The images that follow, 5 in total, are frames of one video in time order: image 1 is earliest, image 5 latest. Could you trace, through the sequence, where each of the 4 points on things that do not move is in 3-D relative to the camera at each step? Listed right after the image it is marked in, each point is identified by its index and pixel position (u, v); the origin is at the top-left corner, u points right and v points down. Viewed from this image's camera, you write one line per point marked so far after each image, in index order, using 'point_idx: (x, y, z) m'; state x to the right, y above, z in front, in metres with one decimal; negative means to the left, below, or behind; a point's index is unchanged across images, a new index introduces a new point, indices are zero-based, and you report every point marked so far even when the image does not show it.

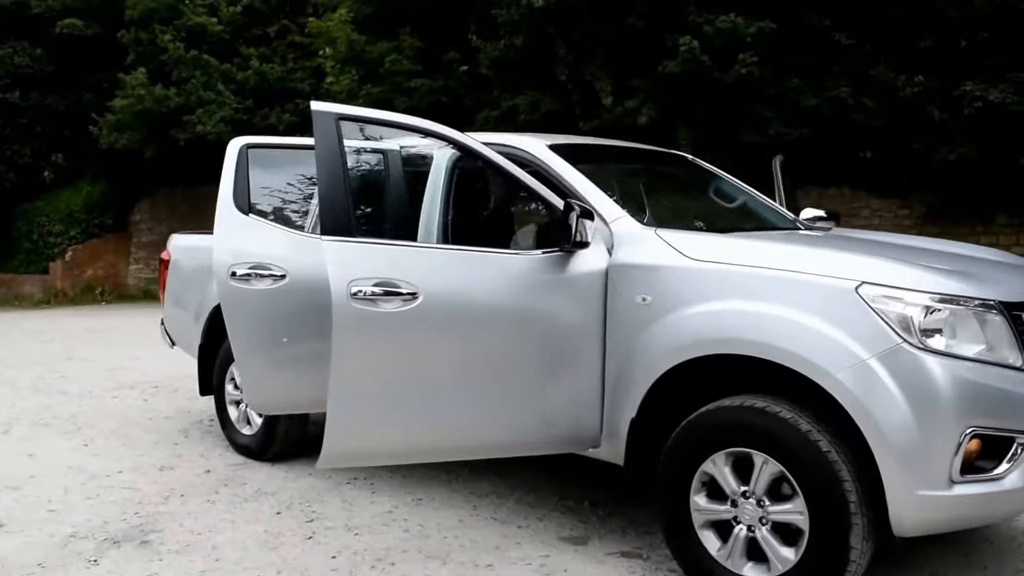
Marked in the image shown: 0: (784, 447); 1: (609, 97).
0: (+0.9, -0.5, +3.0) m
1: (+1.2, +2.4, +11.8) m
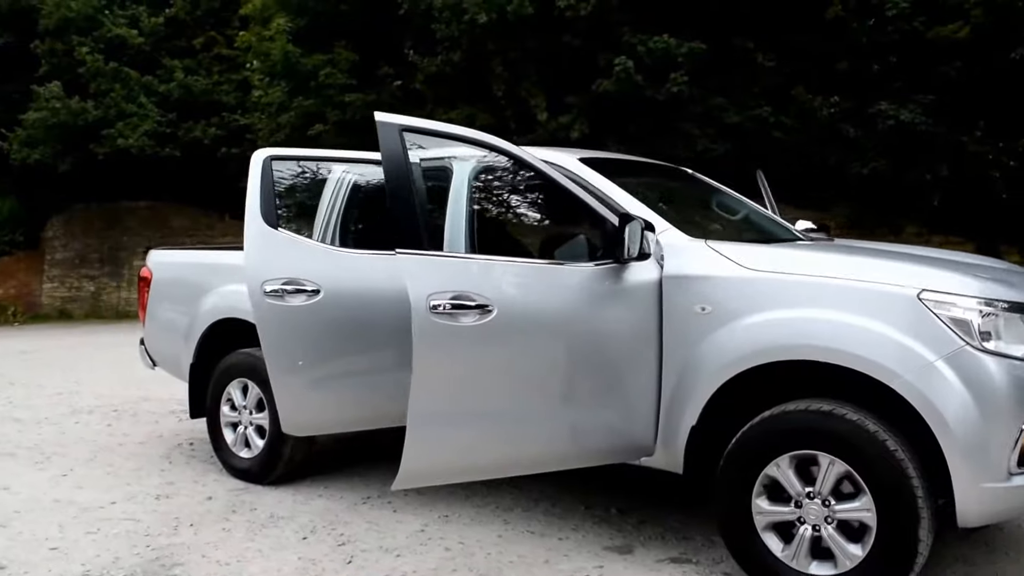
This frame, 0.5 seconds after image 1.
0: (+1.1, -0.5, +3.1) m
1: (+0.4, +2.2, +11.9) m
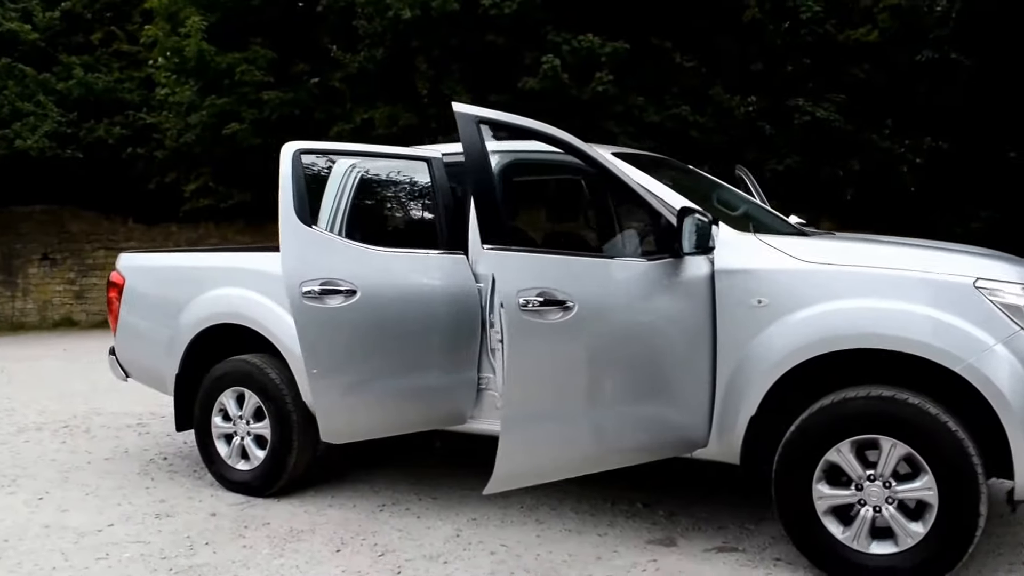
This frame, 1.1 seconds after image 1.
0: (+1.4, -0.5, +3.3) m
1: (-0.6, +2.2, +11.9) m
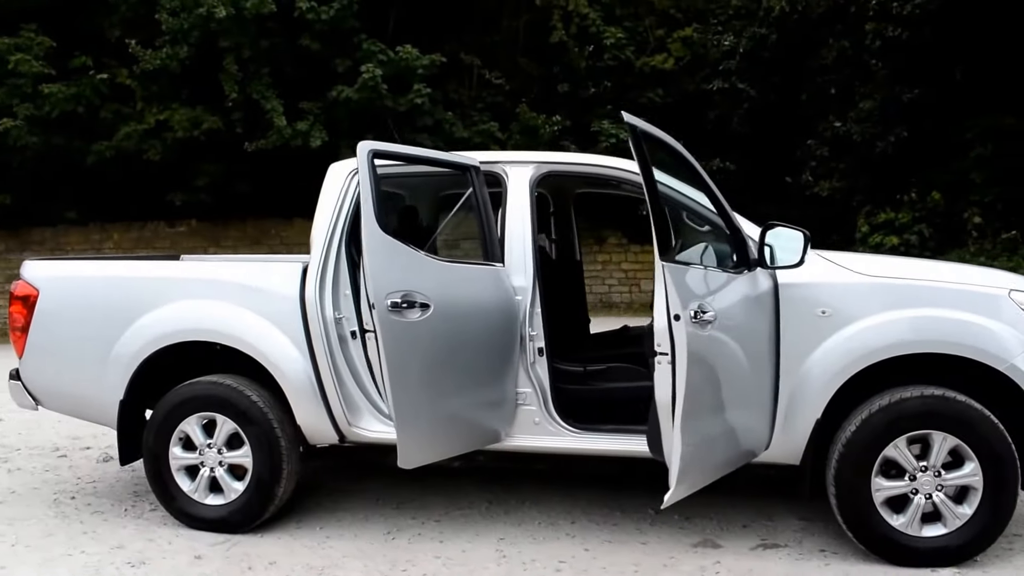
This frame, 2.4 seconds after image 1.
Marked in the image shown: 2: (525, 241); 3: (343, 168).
0: (+1.7, -0.5, +3.6) m
1: (-2.7, +2.0, +11.3) m
2: (+0.1, +0.2, +4.0) m
3: (-0.7, +0.5, +4.3) m
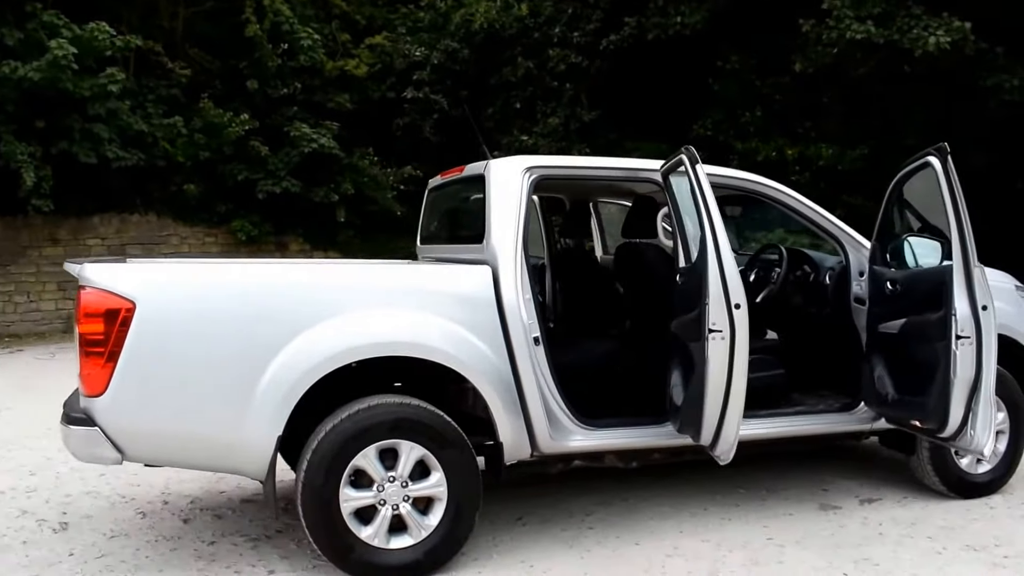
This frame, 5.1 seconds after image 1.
0: (+2.5, -0.5, +4.8) m
1: (-5.4, +1.9, +9.1) m
2: (+0.8, +0.2, +4.3) m
3: (0.0, +0.5, +4.1) m
